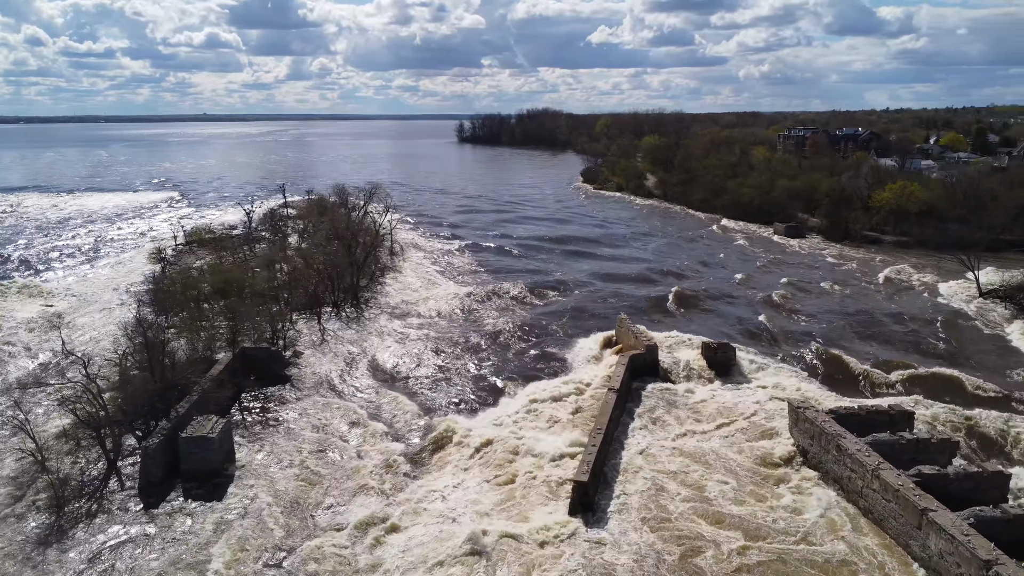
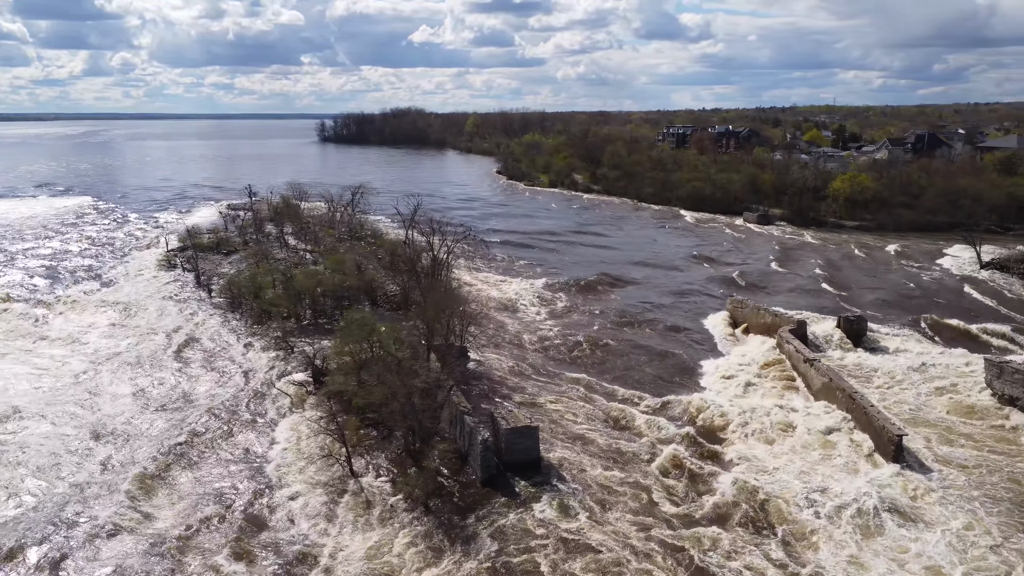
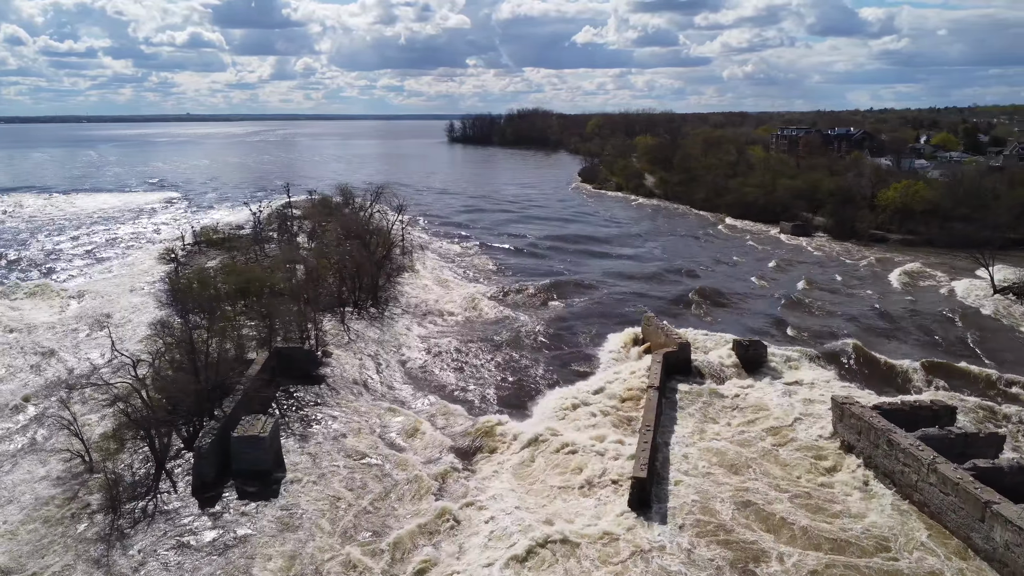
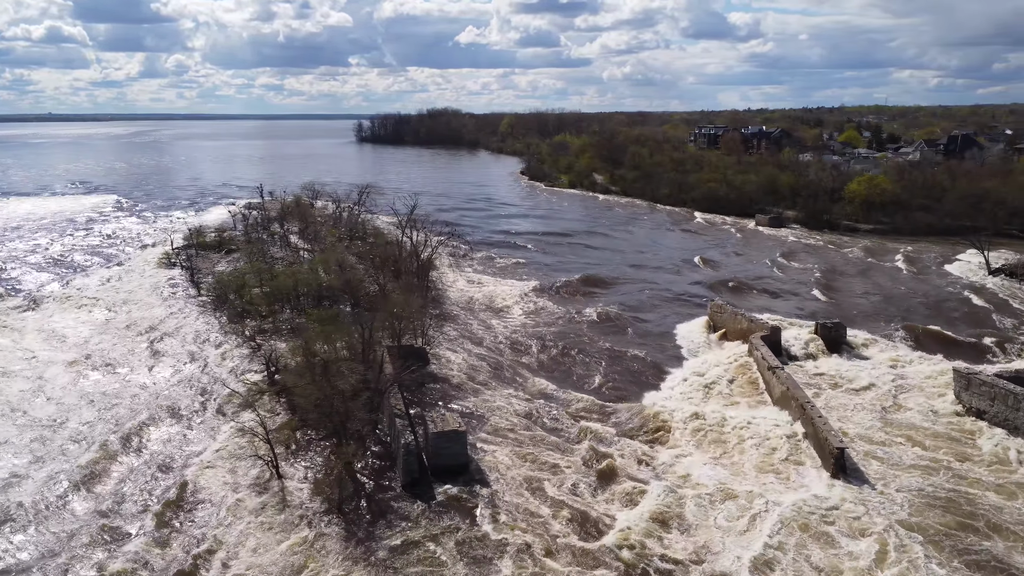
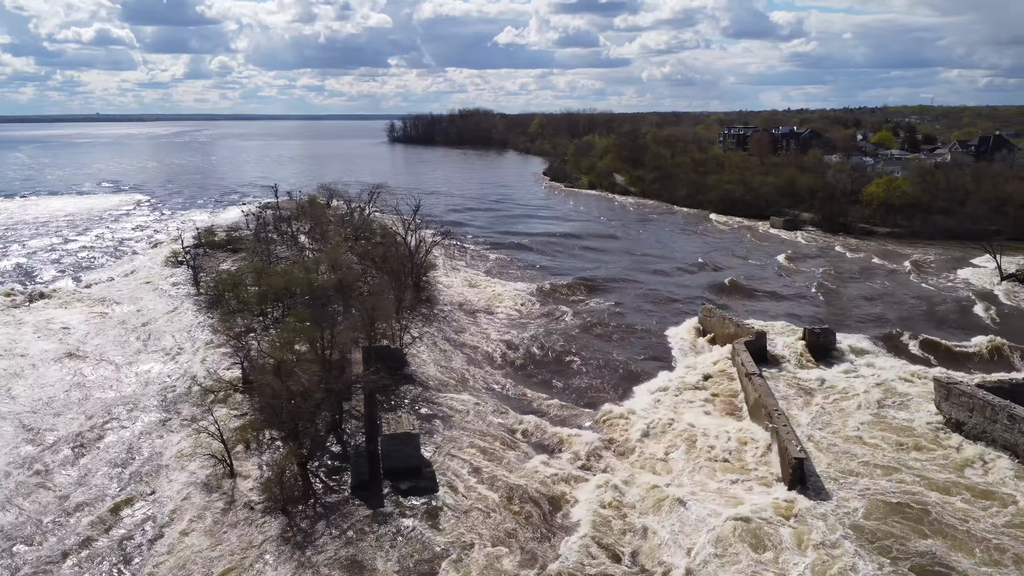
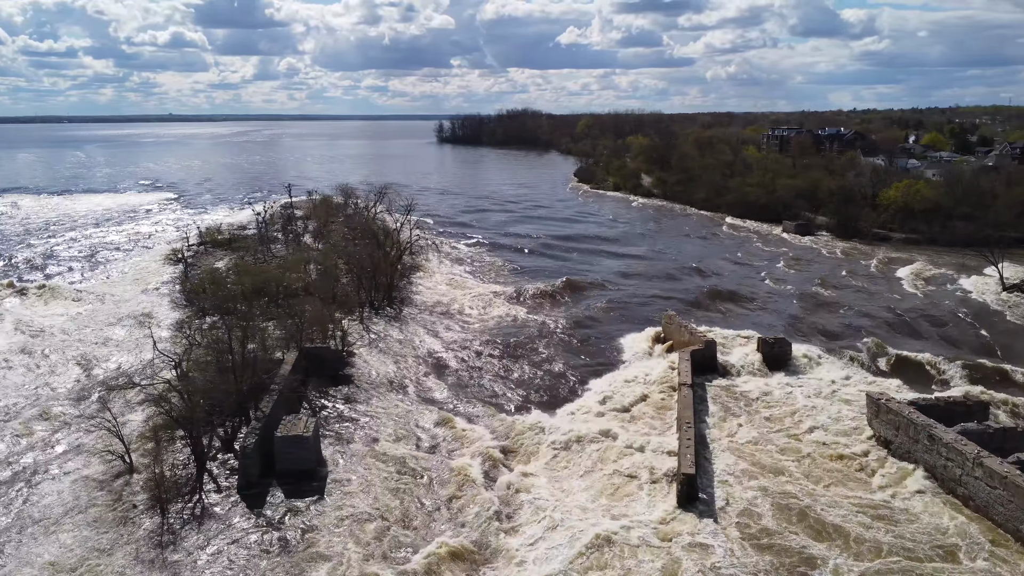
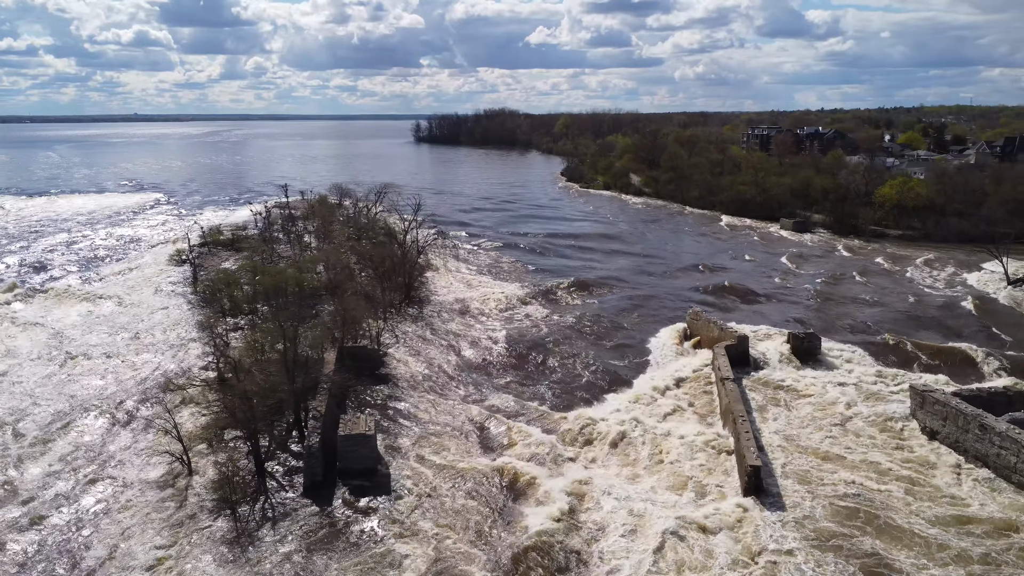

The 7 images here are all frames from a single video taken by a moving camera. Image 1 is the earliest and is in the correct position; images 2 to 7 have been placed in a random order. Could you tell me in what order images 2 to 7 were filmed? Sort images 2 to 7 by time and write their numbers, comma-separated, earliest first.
3, 6, 7, 5, 4, 2
